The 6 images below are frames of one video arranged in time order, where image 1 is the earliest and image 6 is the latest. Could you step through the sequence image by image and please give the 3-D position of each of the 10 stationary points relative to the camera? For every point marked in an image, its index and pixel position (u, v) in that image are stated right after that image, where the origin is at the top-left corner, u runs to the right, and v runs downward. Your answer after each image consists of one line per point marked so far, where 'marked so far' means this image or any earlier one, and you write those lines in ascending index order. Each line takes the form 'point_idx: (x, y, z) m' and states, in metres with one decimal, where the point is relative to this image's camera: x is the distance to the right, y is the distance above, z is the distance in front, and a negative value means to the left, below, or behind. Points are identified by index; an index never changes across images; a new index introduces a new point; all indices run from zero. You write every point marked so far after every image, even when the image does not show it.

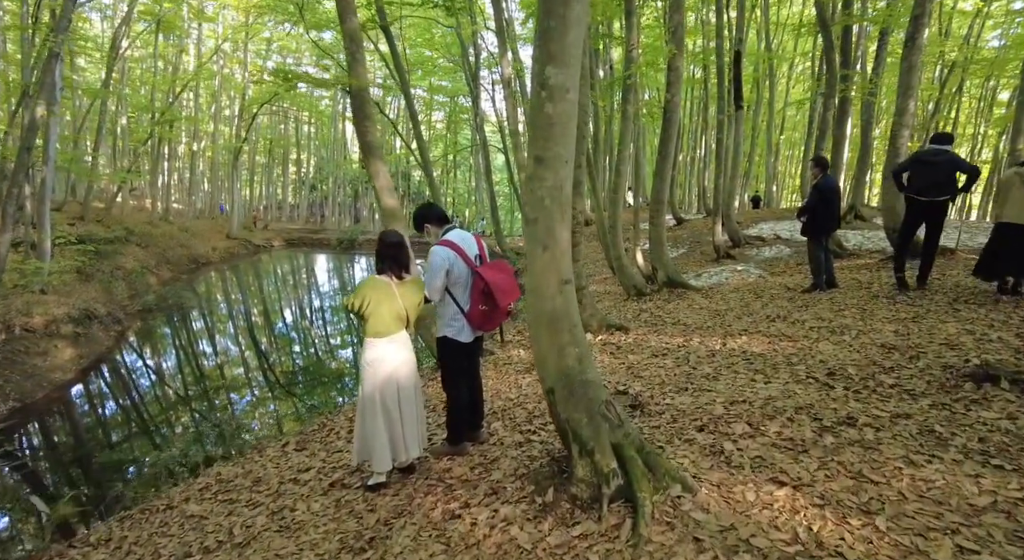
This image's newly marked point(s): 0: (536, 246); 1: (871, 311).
0: (+0.1, +0.2, +2.5) m
1: (+3.2, -0.3, +4.7) m
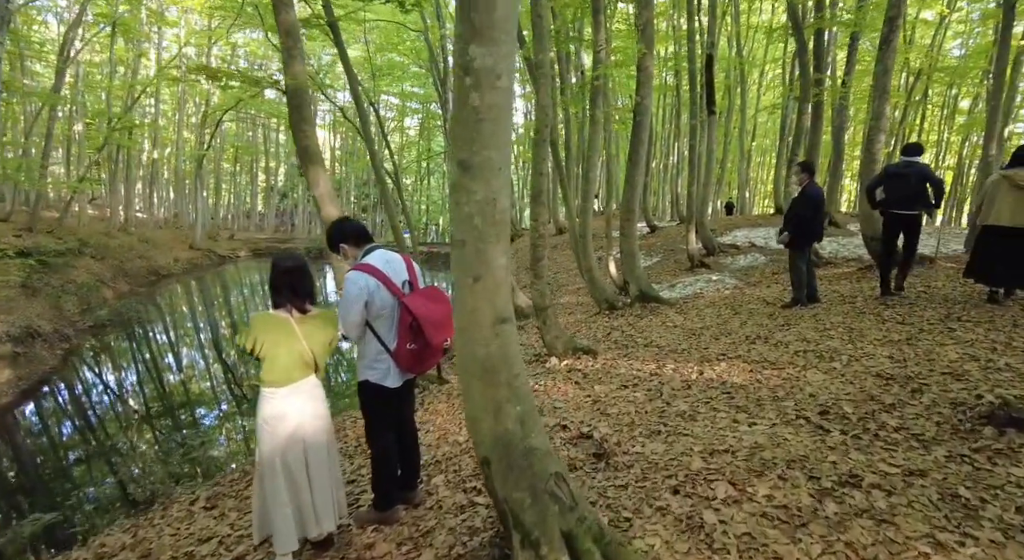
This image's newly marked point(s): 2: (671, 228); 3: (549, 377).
0: (-0.2, 0.0, +2.0) m
1: (+2.8, -0.4, +4.3) m
2: (+5.6, +1.9, +18.8) m
3: (+0.3, -0.8, +4.6) m
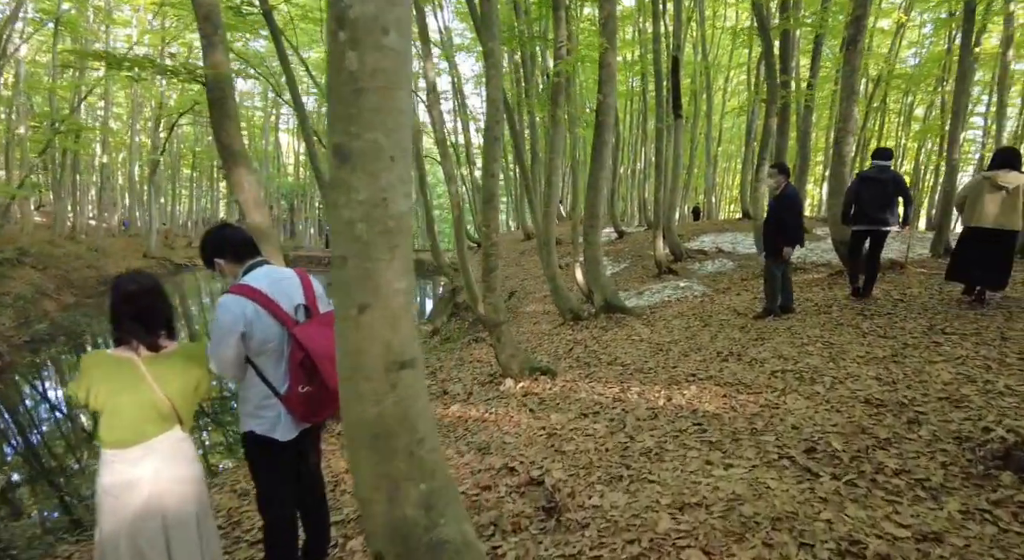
0: (-0.4, -0.1, +1.4) m
1: (+2.4, -0.5, +3.9) m
2: (+4.4, +1.6, +18.5) m
3: (-0.1, -1.0, +4.0) m
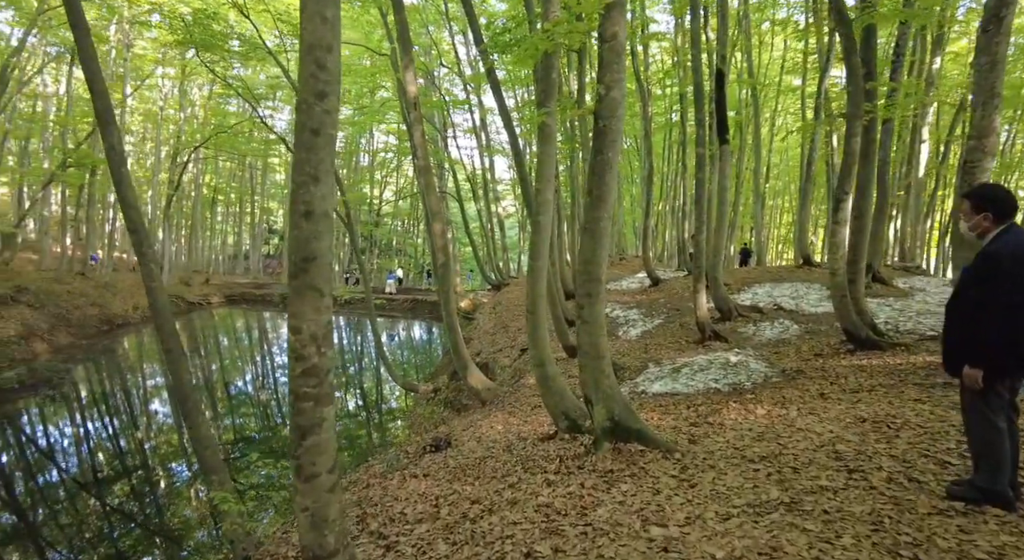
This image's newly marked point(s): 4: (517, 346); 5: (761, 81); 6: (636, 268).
0: (-1.3, -0.5, -1.1) m
1: (+1.8, -1.1, +1.2) m
2: (+4.9, 0.0, +15.7) m
3: (-0.7, -1.6, +1.5) m
4: (+0.1, -1.6, +12.7) m
5: (+8.4, +6.7, +17.7) m
6: (+4.7, +0.5, +19.9) m
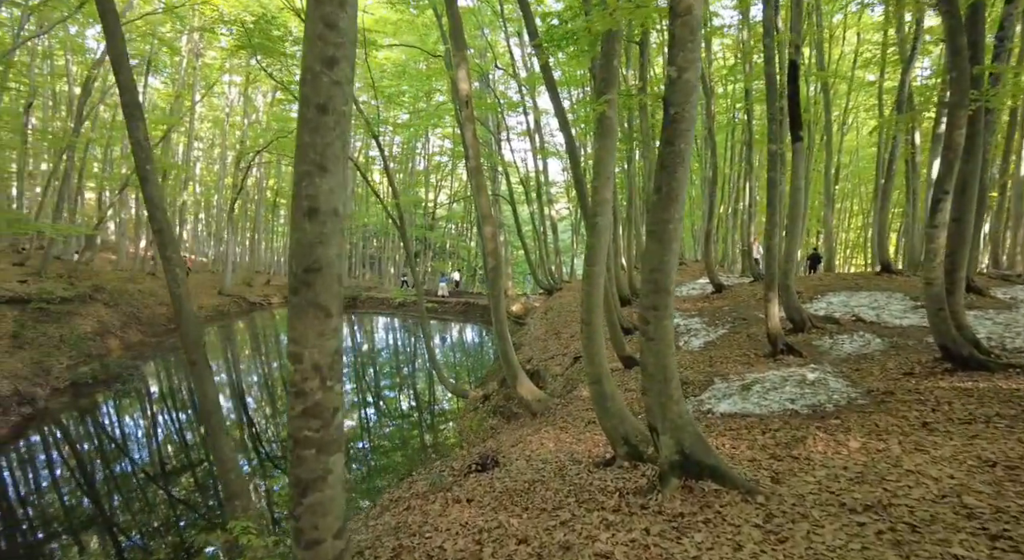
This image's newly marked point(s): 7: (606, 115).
0: (-1.4, -0.5, -1.4) m
1: (+1.9, -1.2, +0.5) m
2: (+6.4, -0.2, +14.7) m
3: (-0.6, -1.6, +1.1) m
4: (+1.3, -1.7, +12.2) m
5: (+10.1, +6.5, +16.4) m
6: (+6.6, +0.2, +18.9) m
7: (+0.9, +1.5, +4.9) m
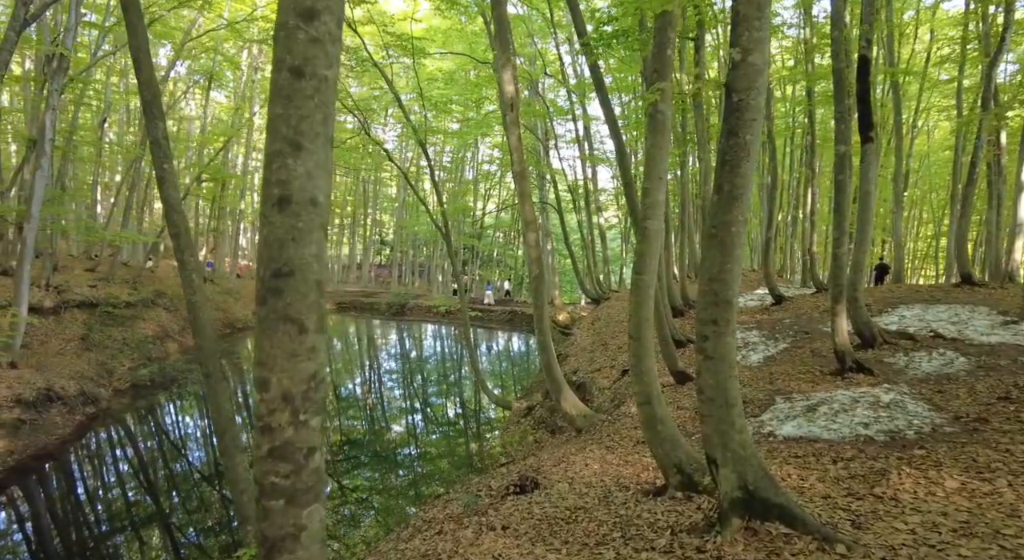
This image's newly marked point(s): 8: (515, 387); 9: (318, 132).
0: (-1.6, -0.5, -1.6) m
1: (+1.8, -1.2, 0.0) m
2: (+7.6, -0.5, +13.7) m
3: (-0.6, -1.6, +0.8) m
4: (+2.3, -1.9, +11.7) m
5: (+11.5, +6.1, +15.2) m
6: (+8.2, -0.1, +17.9) m
7: (+1.2, +1.4, +4.5) m
8: (+0.1, -3.2, +15.3) m
9: (-0.5, +0.4, +1.3) m
